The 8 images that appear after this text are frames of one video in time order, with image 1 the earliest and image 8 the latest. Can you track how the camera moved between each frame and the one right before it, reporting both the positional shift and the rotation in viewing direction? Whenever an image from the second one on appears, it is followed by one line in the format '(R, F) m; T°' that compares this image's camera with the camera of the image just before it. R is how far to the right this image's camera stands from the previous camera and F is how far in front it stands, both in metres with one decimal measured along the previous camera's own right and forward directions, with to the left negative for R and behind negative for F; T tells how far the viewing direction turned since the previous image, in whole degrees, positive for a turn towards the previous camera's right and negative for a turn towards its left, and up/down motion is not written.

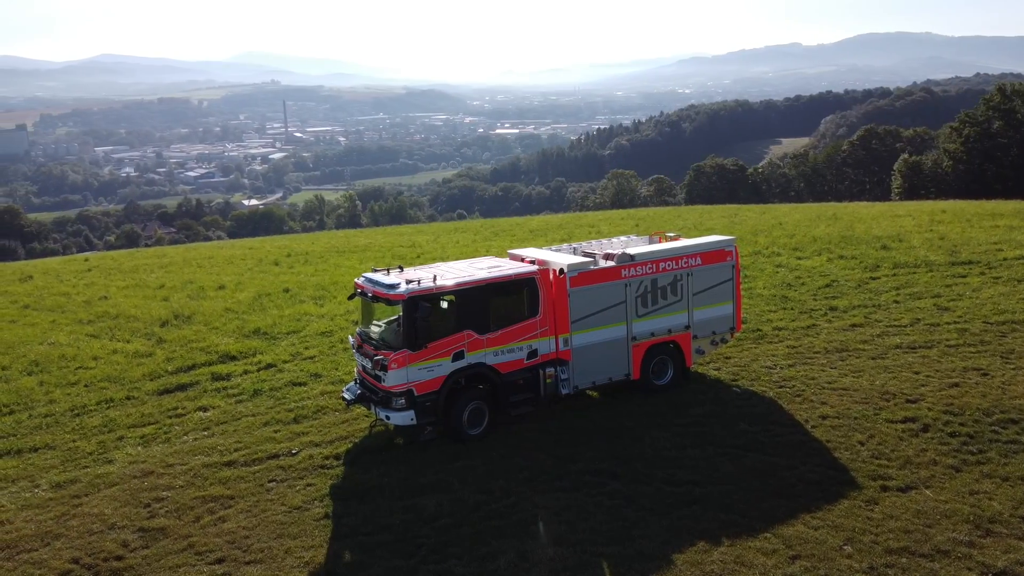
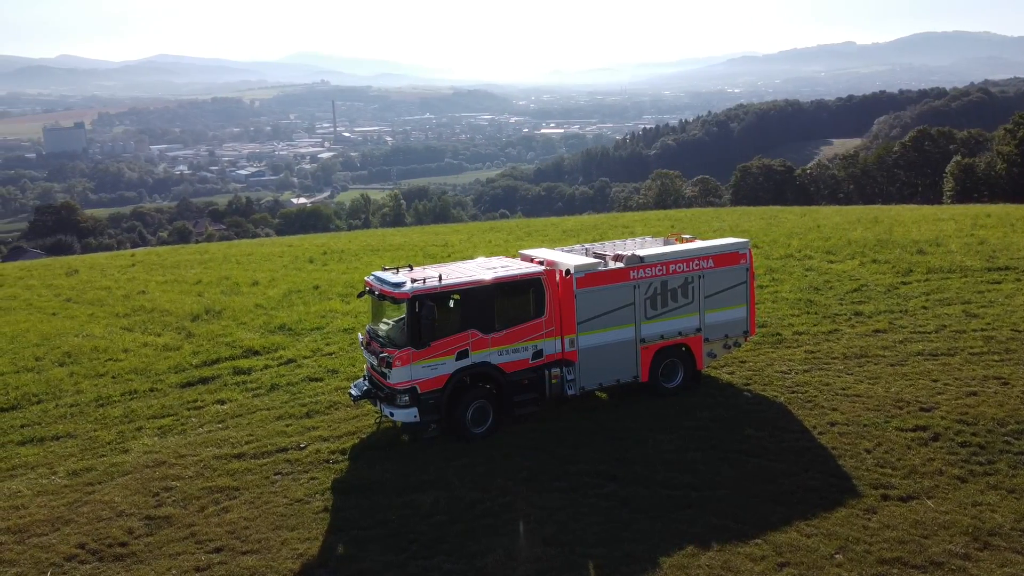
(+0.6, -0.1) m; -3°
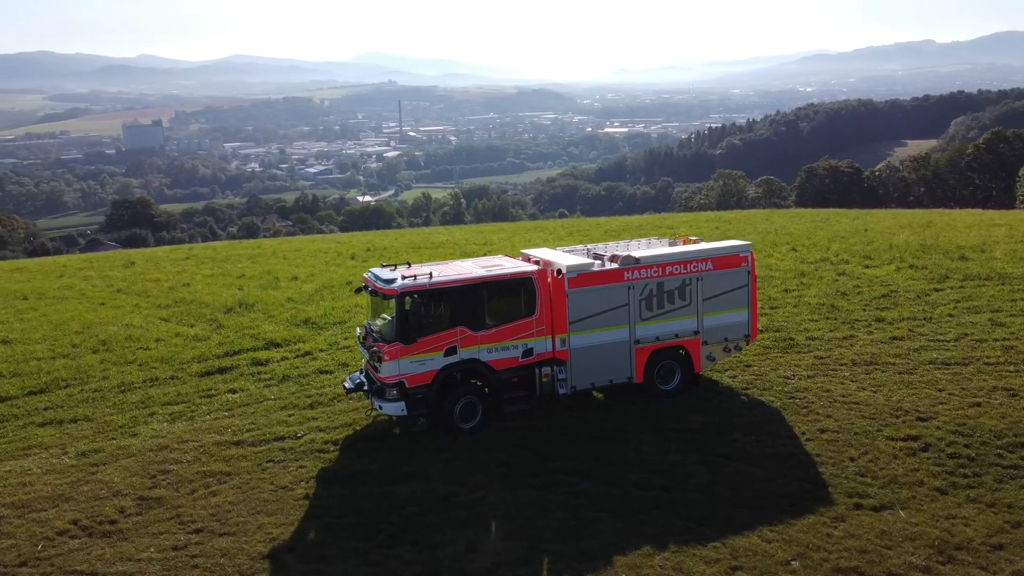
(+1.1, -0.1) m; -4°
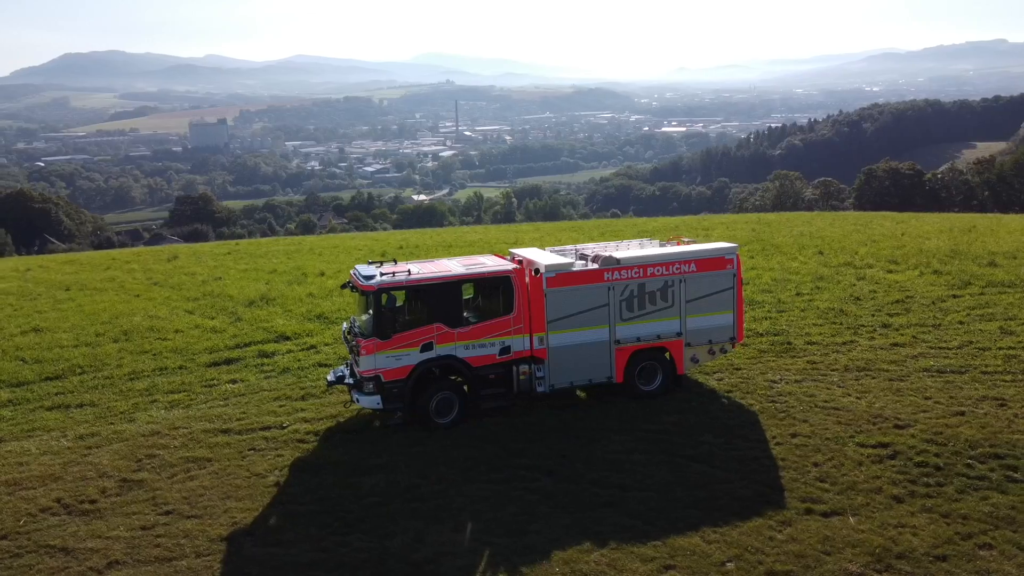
(+1.2, -0.2) m; -4°
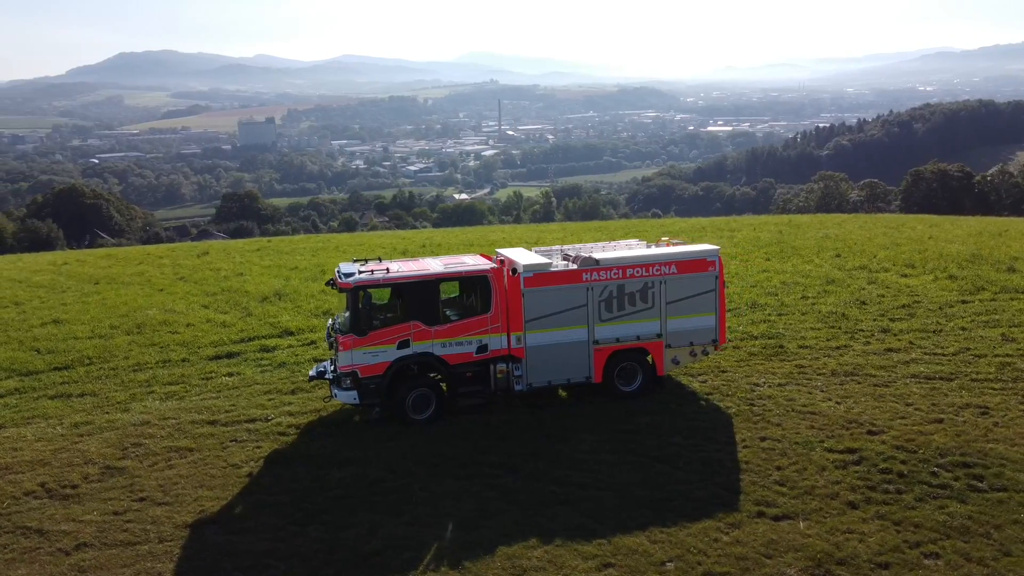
(+1.1, -0.1) m; -3°
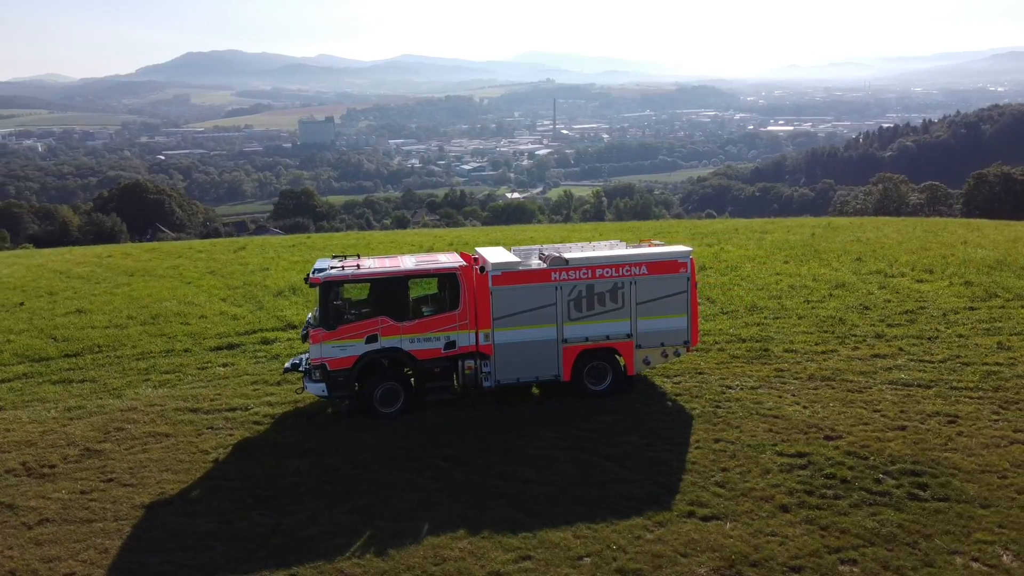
(+1.4, -0.2) m; -4°
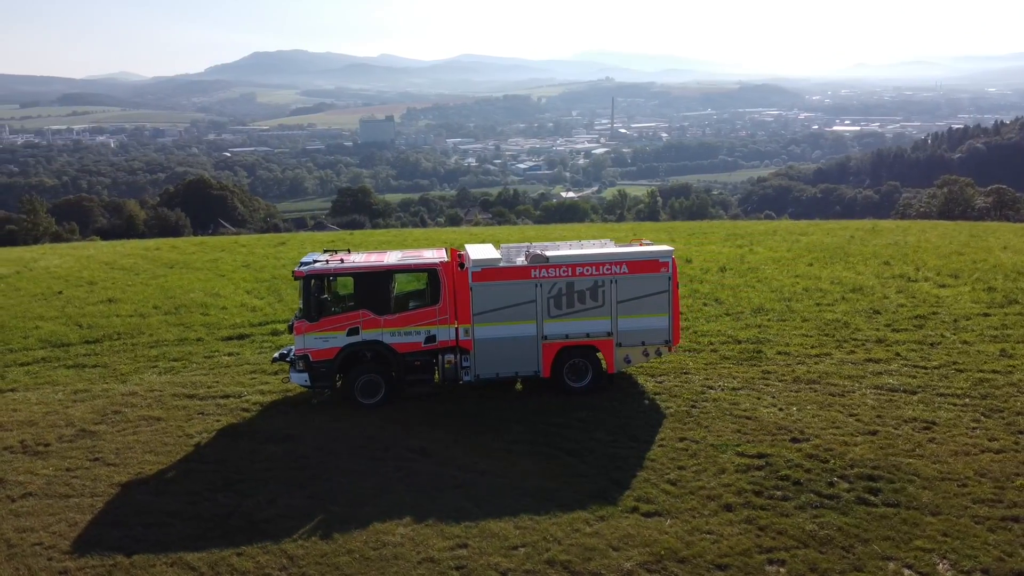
(+1.3, -0.2) m; -4°
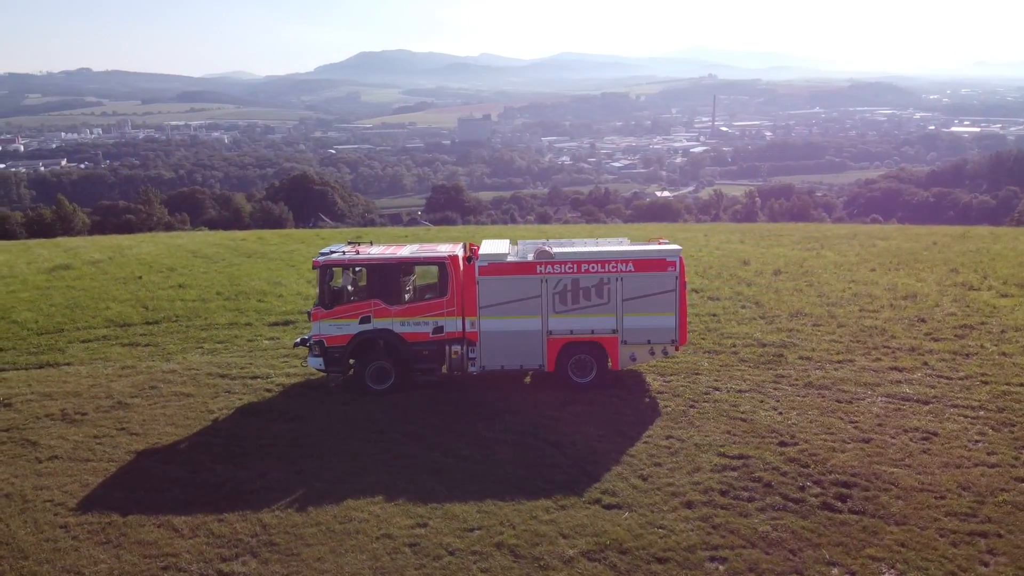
(+1.6, -0.2) m; -7°
